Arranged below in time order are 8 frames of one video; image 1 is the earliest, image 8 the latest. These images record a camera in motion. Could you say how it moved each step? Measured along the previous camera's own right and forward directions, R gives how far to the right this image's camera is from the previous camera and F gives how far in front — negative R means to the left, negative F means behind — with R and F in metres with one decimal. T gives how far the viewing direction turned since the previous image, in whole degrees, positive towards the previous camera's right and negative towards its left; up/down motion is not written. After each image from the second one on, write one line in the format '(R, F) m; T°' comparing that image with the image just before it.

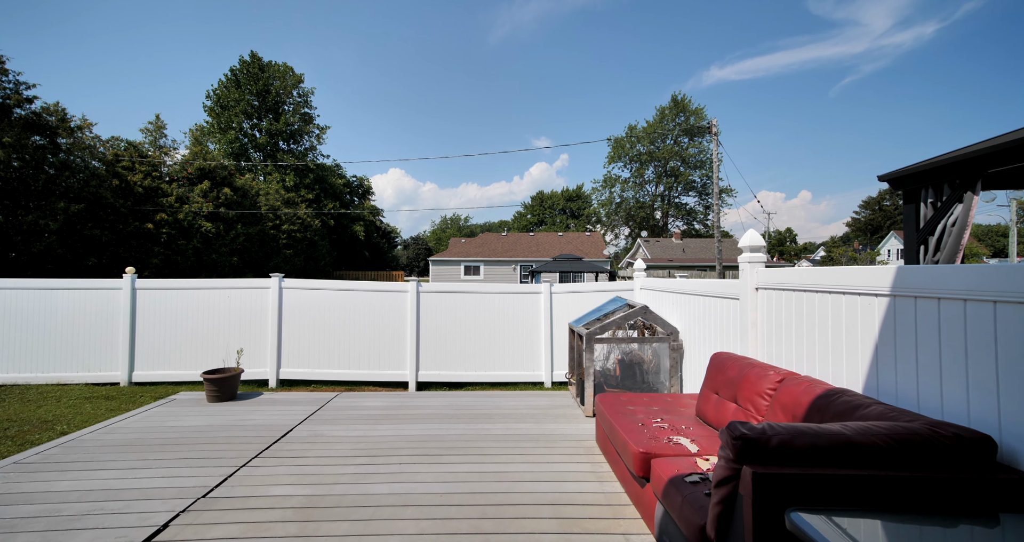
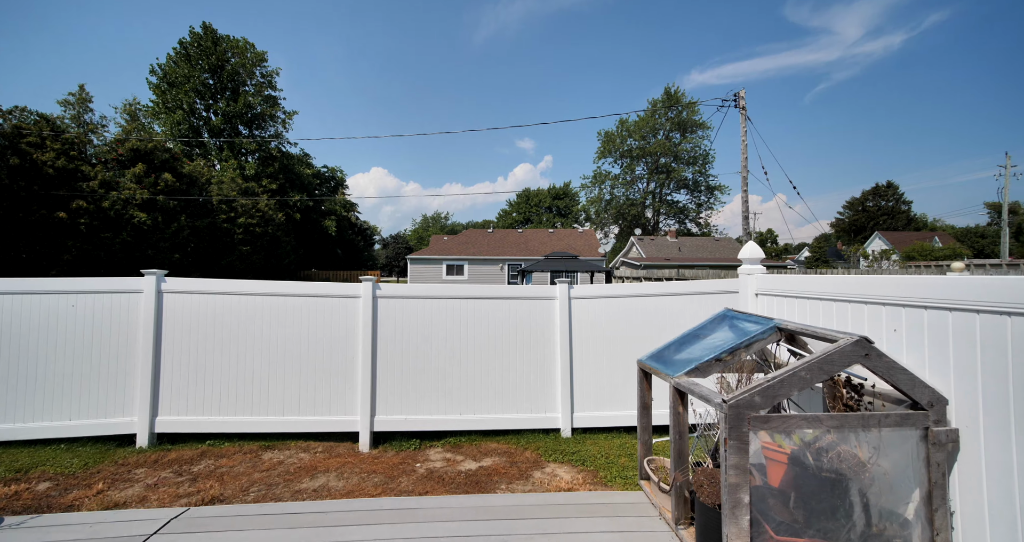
(-0.2, +2.2) m; +2°
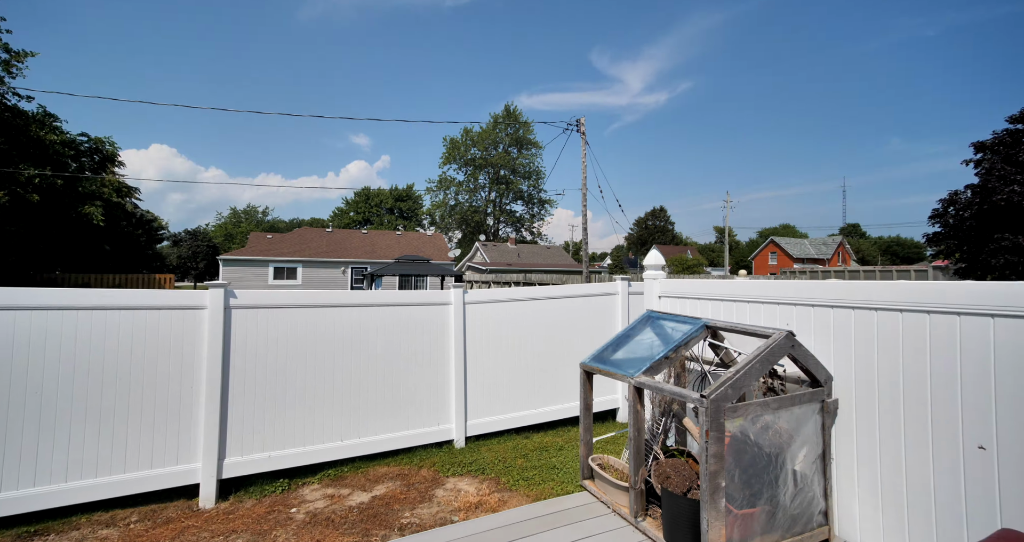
(-0.5, +0.4) m; +19°
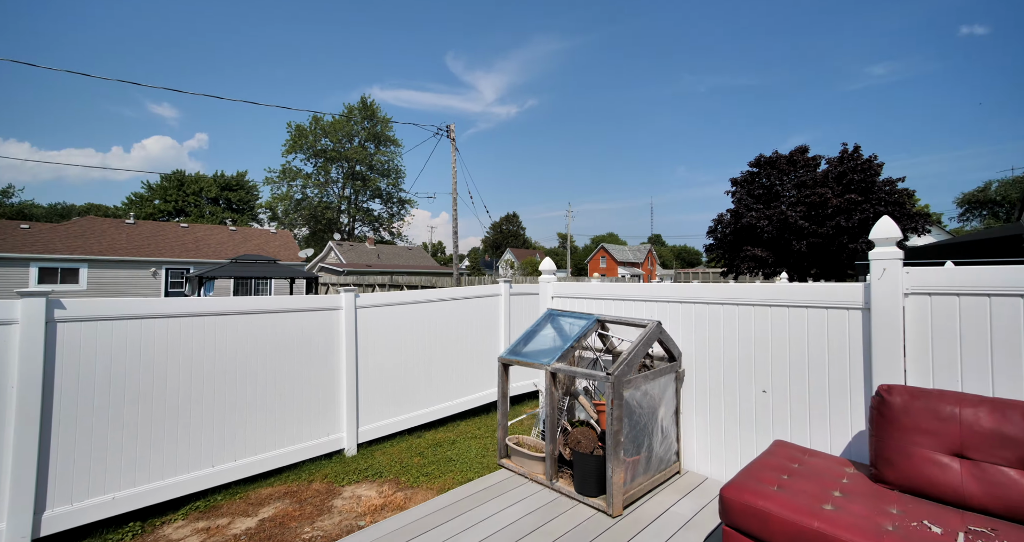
(-0.3, -0.3) m; +16°
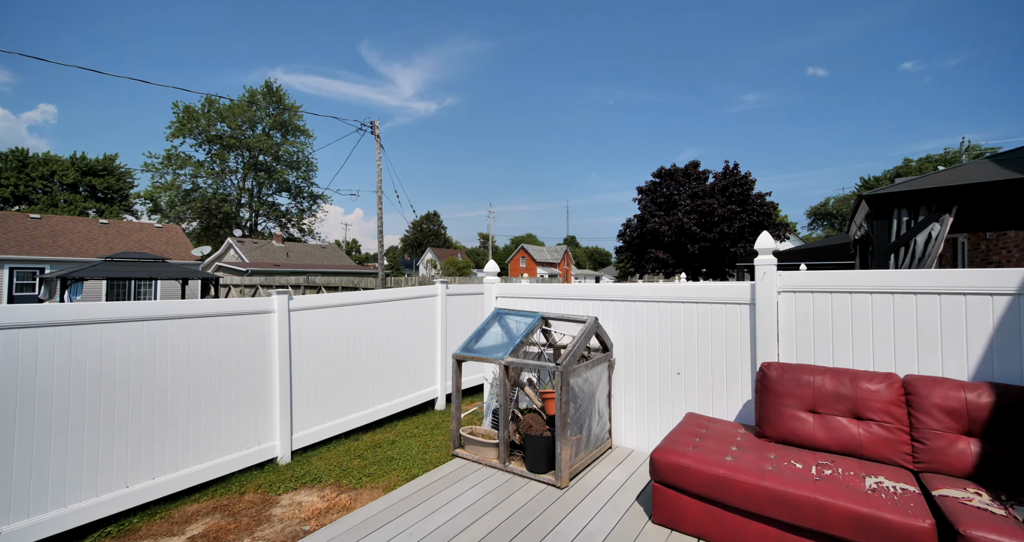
(-0.2, -0.2) m; +9°
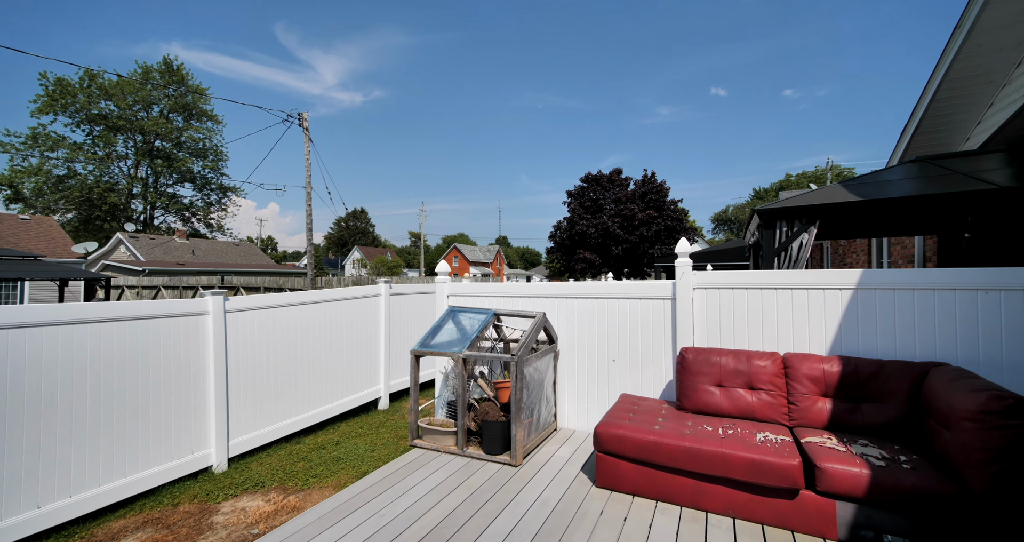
(-0.1, -0.2) m; +8°
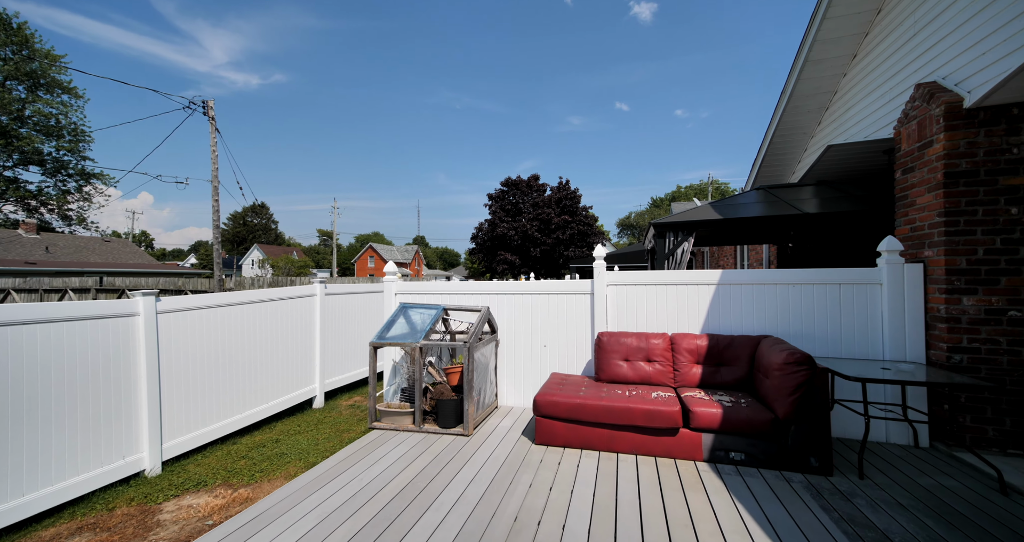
(-0.2, -0.5) m; +10°
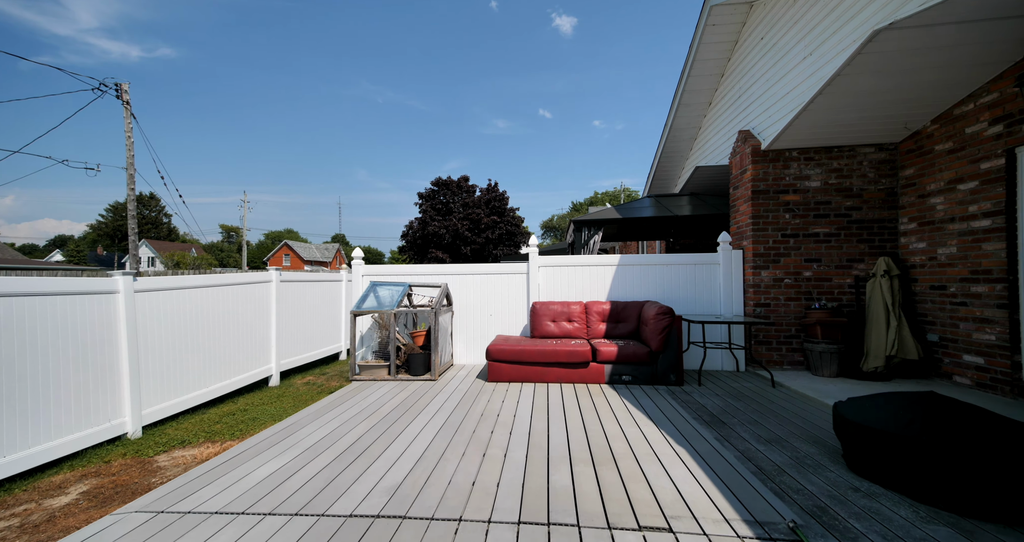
(-0.2, -0.8) m; +9°
